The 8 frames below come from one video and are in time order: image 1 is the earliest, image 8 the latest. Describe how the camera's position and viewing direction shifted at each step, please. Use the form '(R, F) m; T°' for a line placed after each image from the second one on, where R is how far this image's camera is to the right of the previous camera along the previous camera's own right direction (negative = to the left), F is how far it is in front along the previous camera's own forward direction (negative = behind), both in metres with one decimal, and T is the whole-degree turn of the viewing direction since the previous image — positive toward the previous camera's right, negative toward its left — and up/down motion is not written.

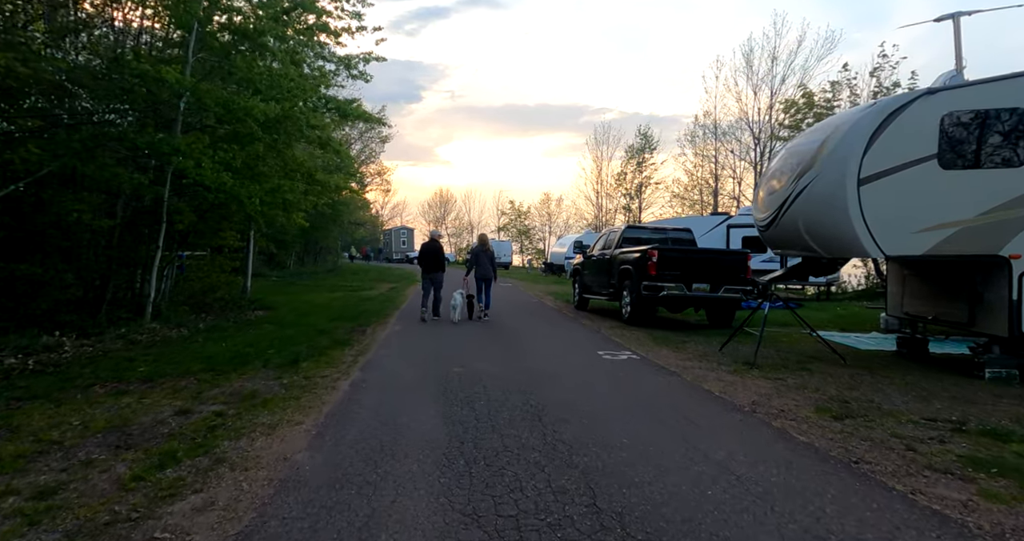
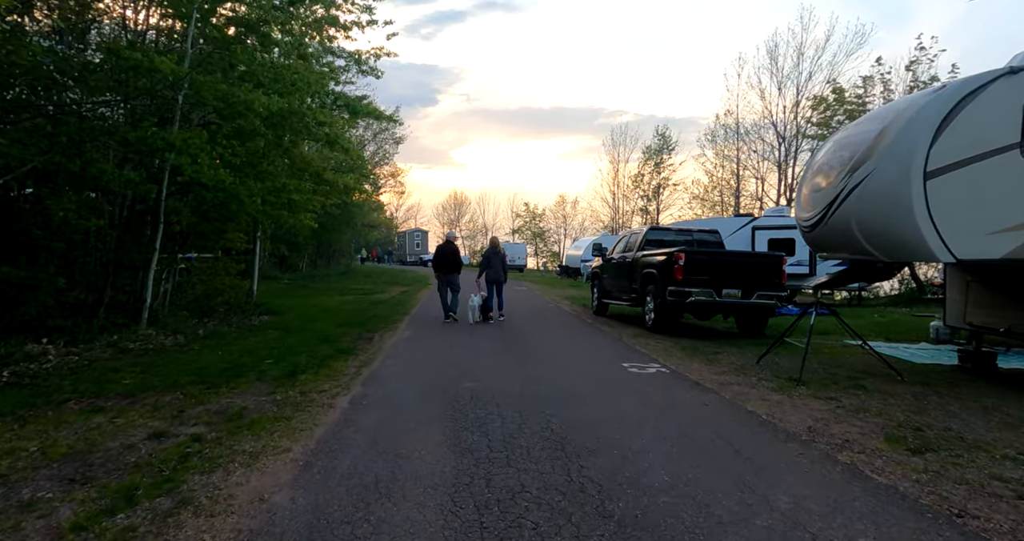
(0.0, +0.8) m; -1°
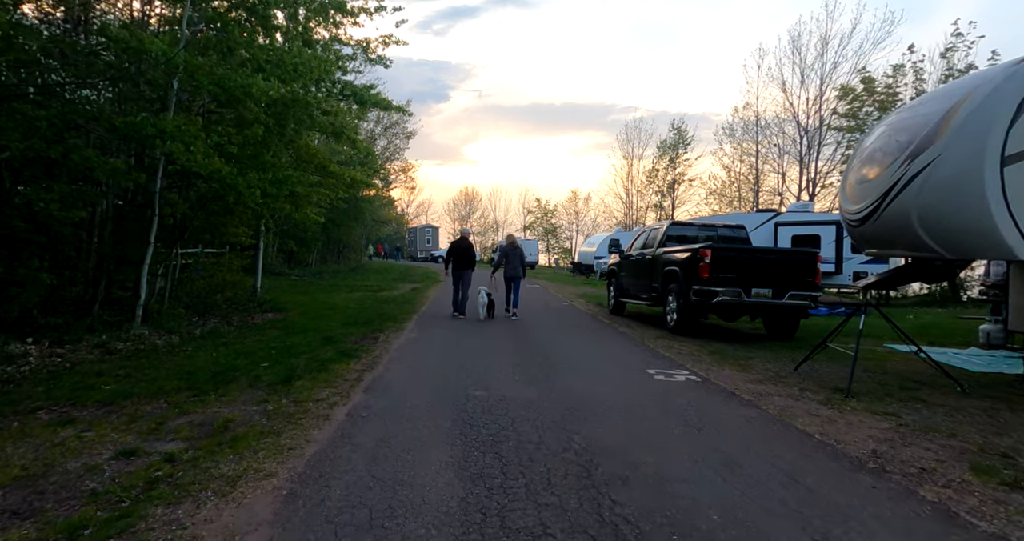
(-0.1, +0.7) m; -1°
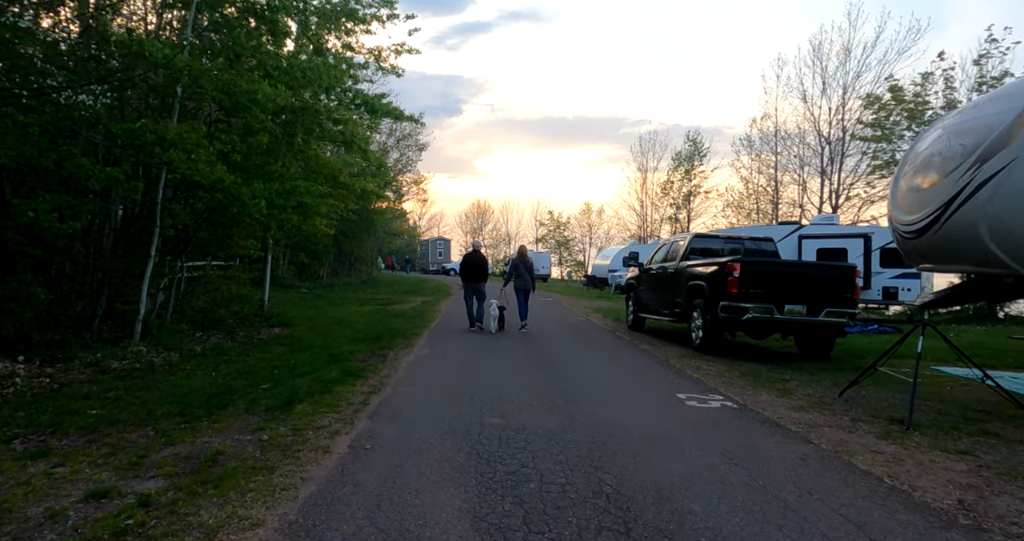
(-0.1, +0.6) m; -1°
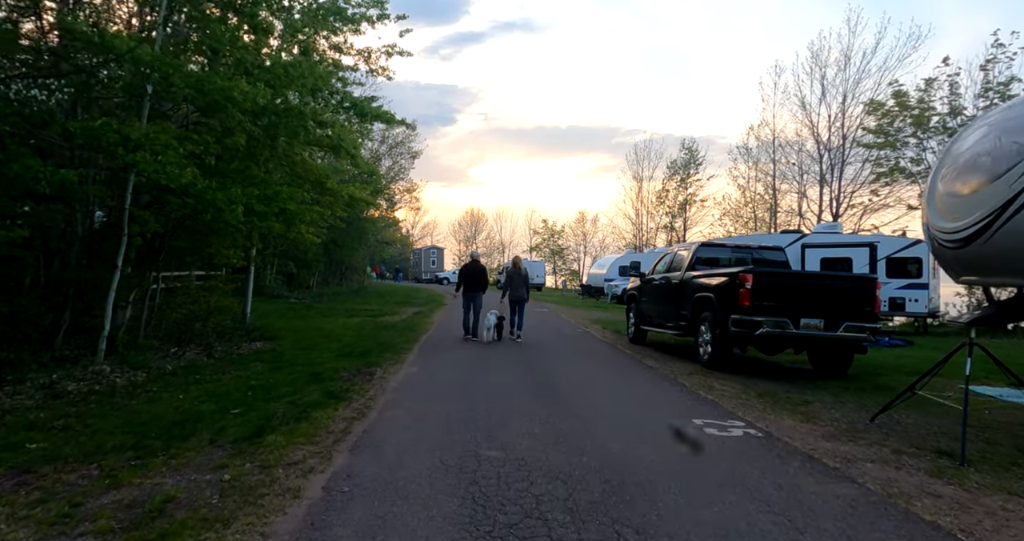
(0.0, +0.7) m; +1°
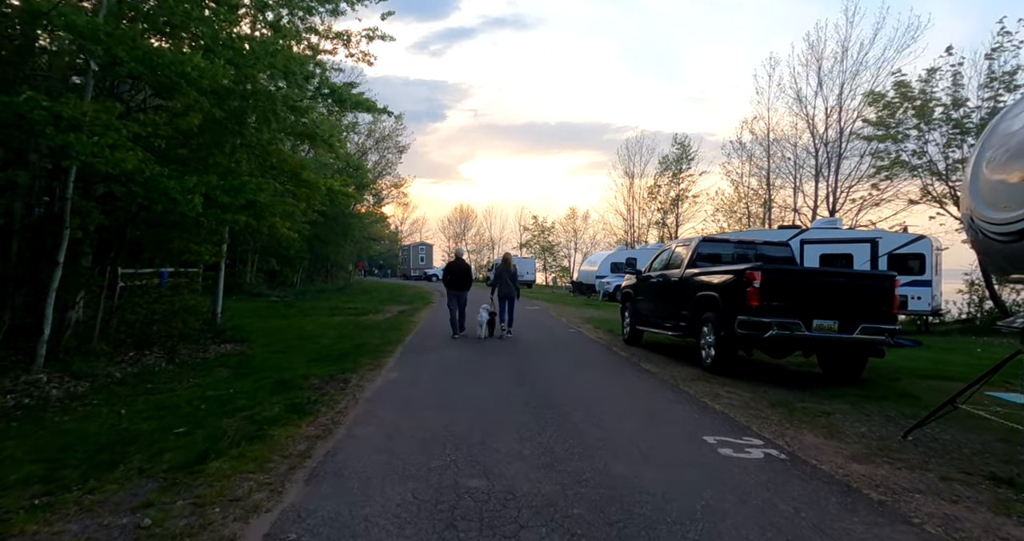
(0.0, +0.8) m; +1°
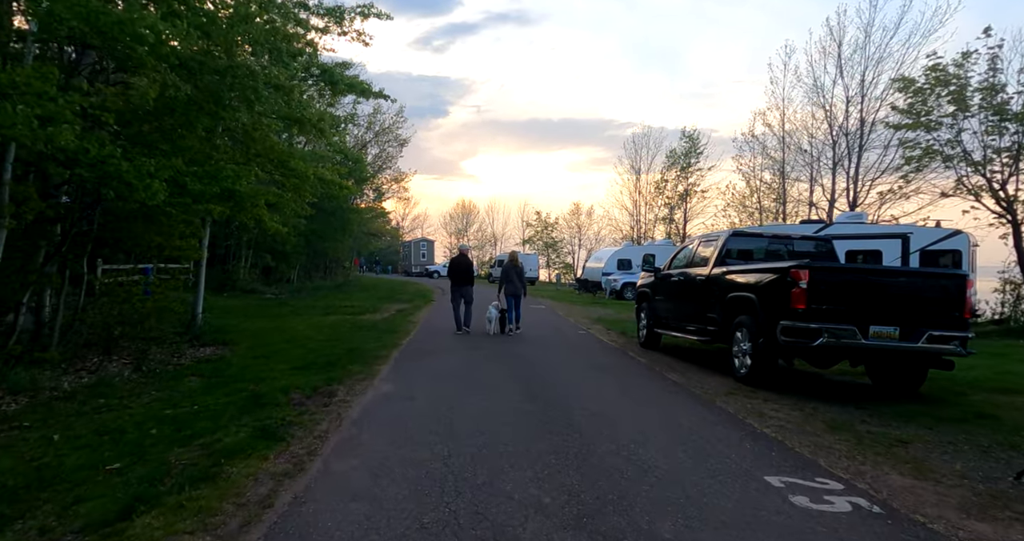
(-0.1, +1.2) m; 0°
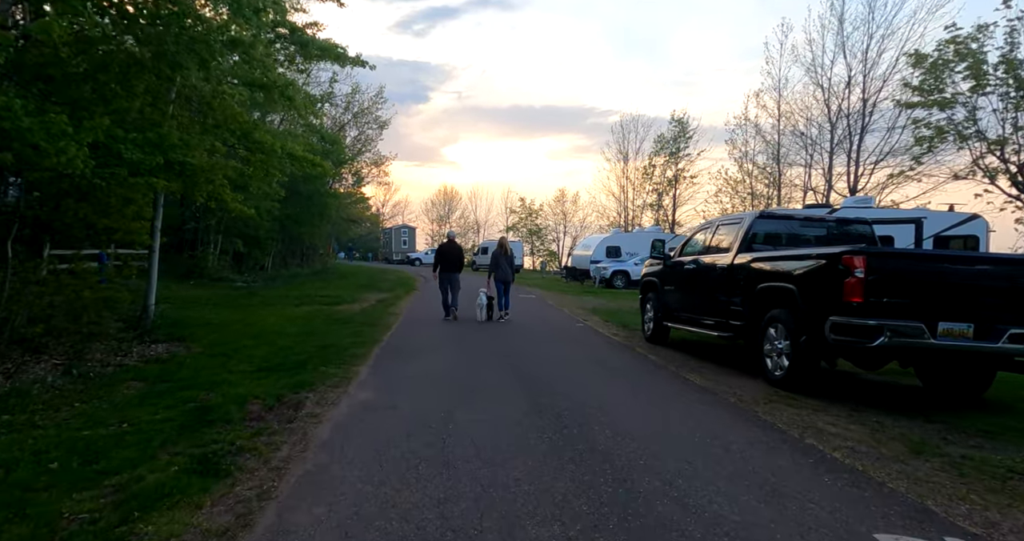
(-0.2, +1.3) m; +2°
